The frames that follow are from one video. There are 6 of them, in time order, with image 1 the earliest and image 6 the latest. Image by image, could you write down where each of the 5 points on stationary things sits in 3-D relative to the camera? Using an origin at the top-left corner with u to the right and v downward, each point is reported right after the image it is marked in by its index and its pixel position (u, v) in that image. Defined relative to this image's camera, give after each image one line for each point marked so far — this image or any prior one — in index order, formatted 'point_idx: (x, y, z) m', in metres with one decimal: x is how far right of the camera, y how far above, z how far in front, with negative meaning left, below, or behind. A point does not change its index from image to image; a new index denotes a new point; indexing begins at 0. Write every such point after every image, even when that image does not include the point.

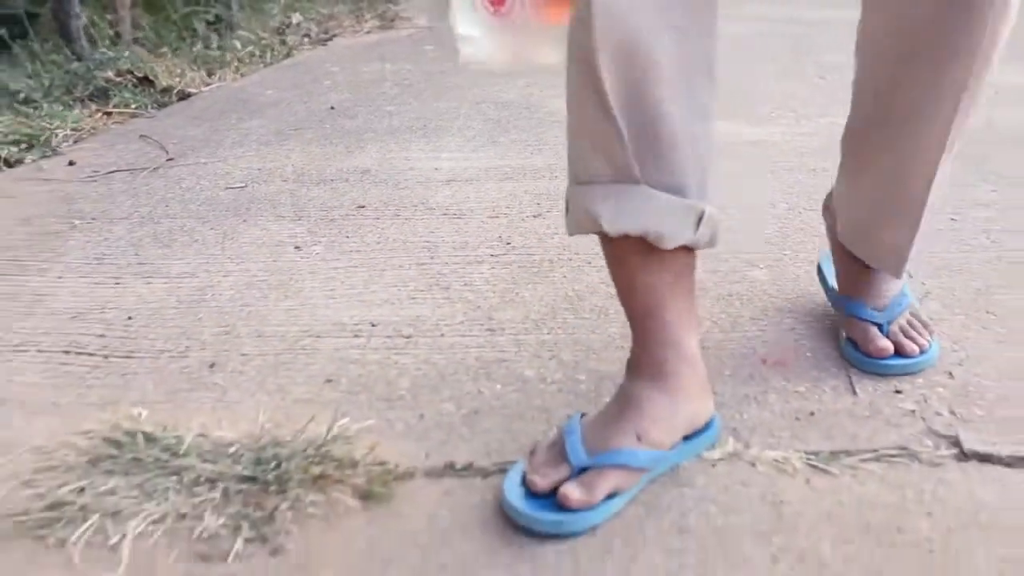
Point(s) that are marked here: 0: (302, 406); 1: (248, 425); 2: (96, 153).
0: (-0.2, -0.1, +1.1) m
1: (-0.3, -0.1, +1.0) m
2: (-0.9, +0.3, +2.2) m
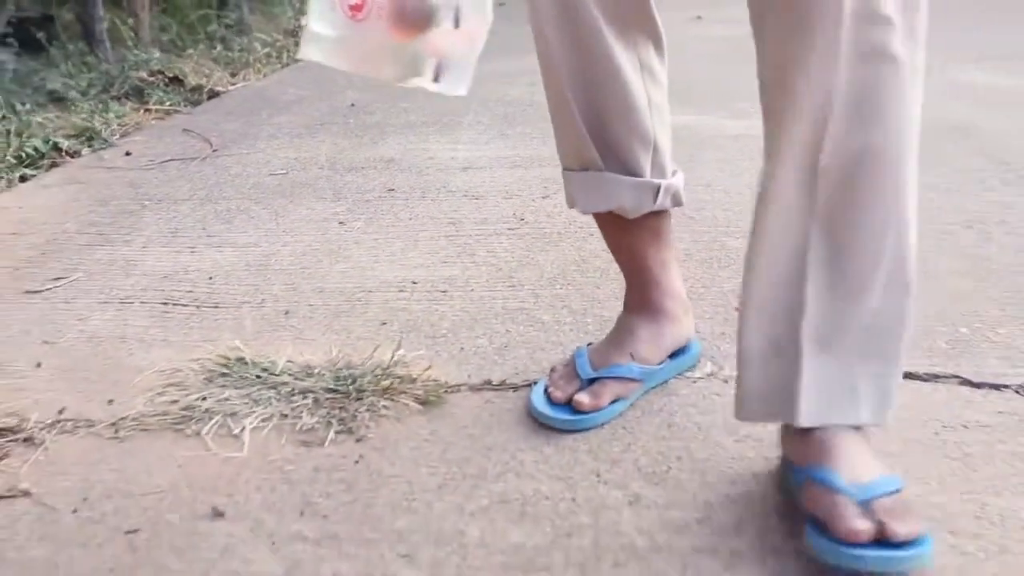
0: (-0.2, -0.1, +1.3) m
1: (-0.2, -0.1, +1.3) m
2: (-0.8, +0.3, +2.4) m
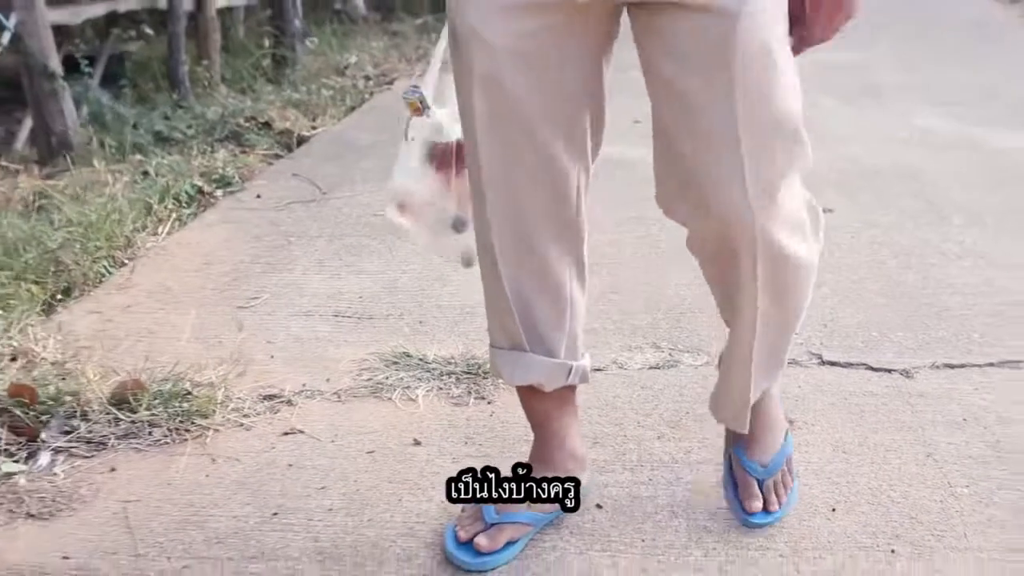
0: (-0.1, -0.1, +2.0) m
1: (-0.1, -0.1, +2.0) m
2: (-0.7, +0.3, +3.1) m
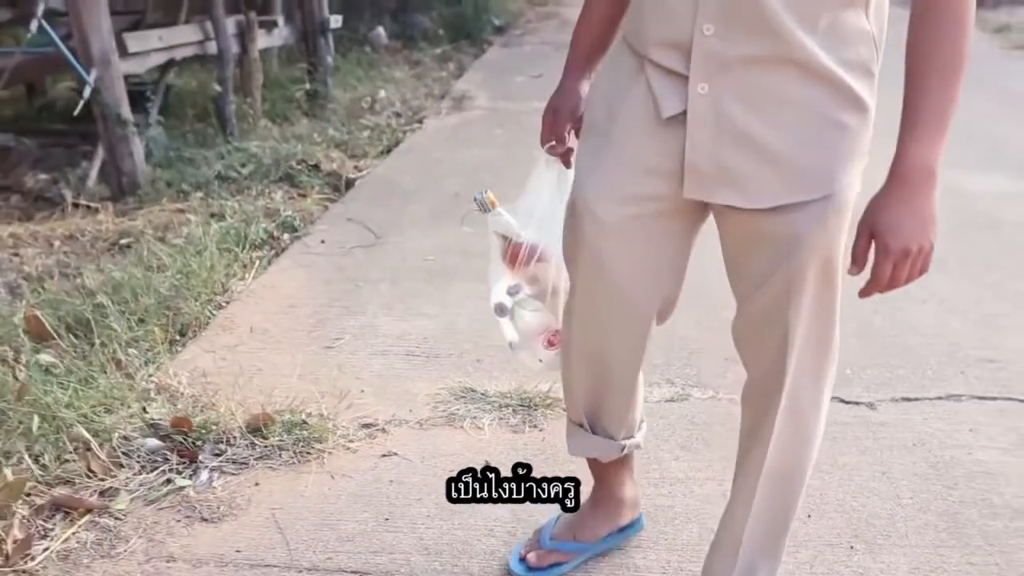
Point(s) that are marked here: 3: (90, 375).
0: (0.0, -0.2, +2.5) m
1: (0.0, -0.2, +2.5) m
2: (-0.6, +0.2, +3.6) m
3: (-1.0, -0.2, +2.4) m
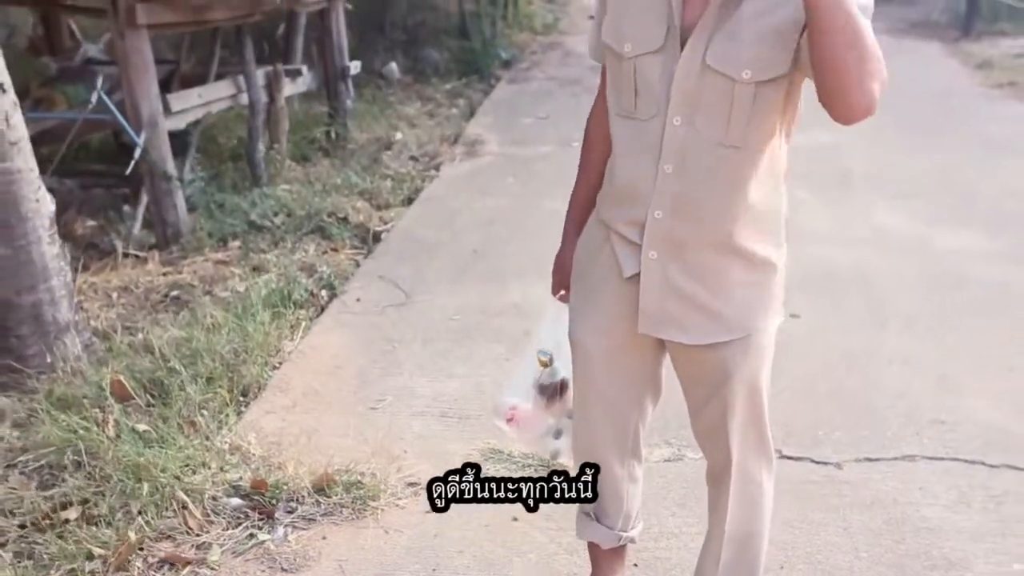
0: (+0.1, -0.4, +2.9) m
1: (0.0, -0.4, +2.9) m
2: (-0.6, 0.0, +4.0) m
3: (-0.9, -0.4, +2.8) m
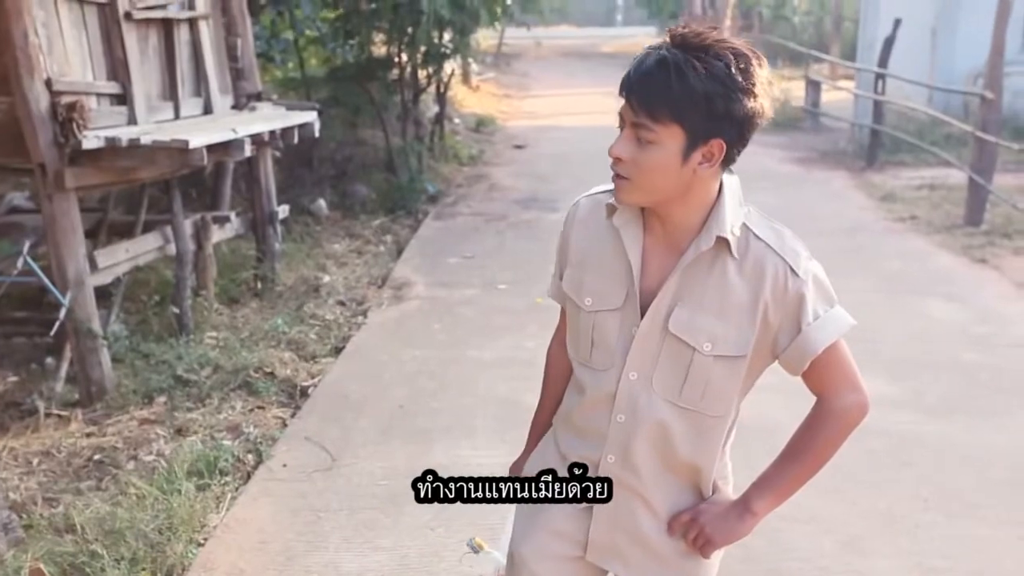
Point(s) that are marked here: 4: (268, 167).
0: (-0.1, -0.9, +2.9) m
1: (-0.2, -0.9, +2.9) m
2: (-0.9, -0.6, +4.0) m
3: (-1.1, -0.9, +2.8) m
4: (-1.5, +0.8, +6.6) m
